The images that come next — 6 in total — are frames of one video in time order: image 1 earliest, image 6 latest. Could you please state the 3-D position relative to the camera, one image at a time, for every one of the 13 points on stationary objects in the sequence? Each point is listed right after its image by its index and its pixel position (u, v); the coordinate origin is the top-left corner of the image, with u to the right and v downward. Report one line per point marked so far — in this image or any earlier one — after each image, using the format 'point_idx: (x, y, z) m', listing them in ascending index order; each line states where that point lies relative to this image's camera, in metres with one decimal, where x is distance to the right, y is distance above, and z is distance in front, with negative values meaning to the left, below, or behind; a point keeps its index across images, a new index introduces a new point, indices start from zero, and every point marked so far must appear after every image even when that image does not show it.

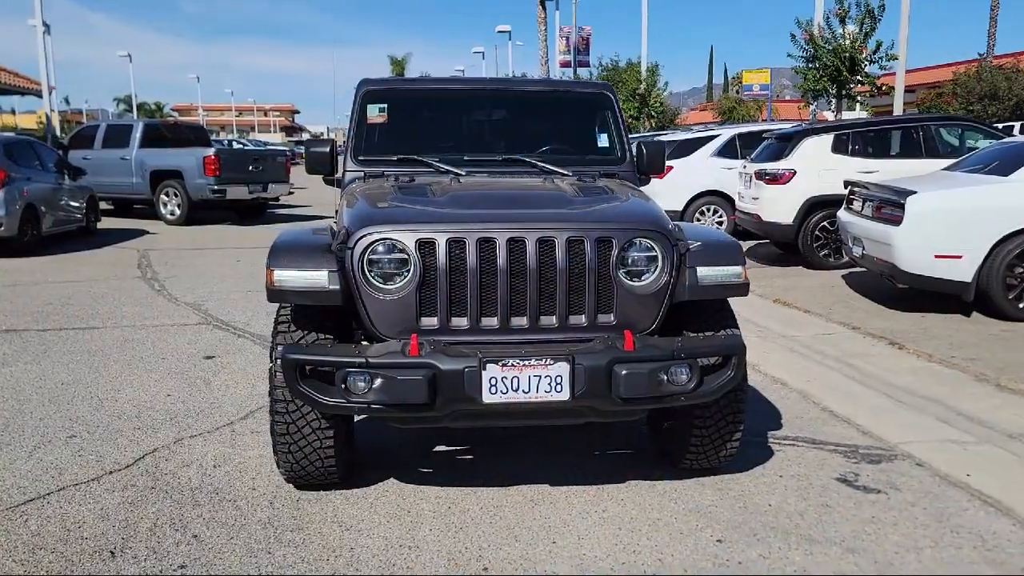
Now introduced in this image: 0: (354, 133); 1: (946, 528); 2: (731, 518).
0: (-1.0, +1.0, +5.2) m
1: (+1.9, -1.0, +3.6) m
2: (+1.0, -1.0, +3.7) m
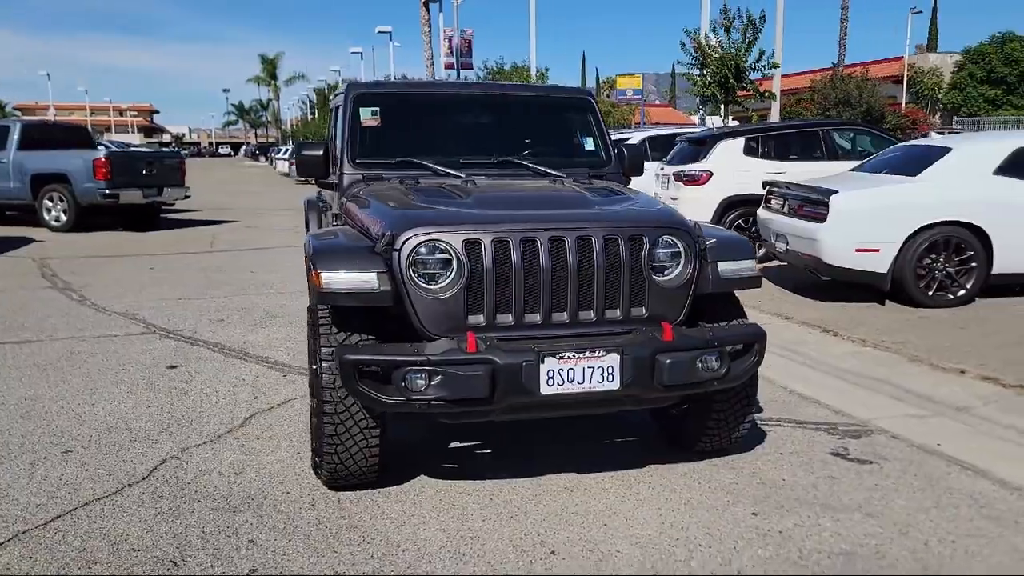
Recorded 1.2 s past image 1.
0: (-1.0, +1.0, +5.2) m
1: (+2.1, -1.0, +4.0) m
2: (+1.2, -1.0, +4.0) m
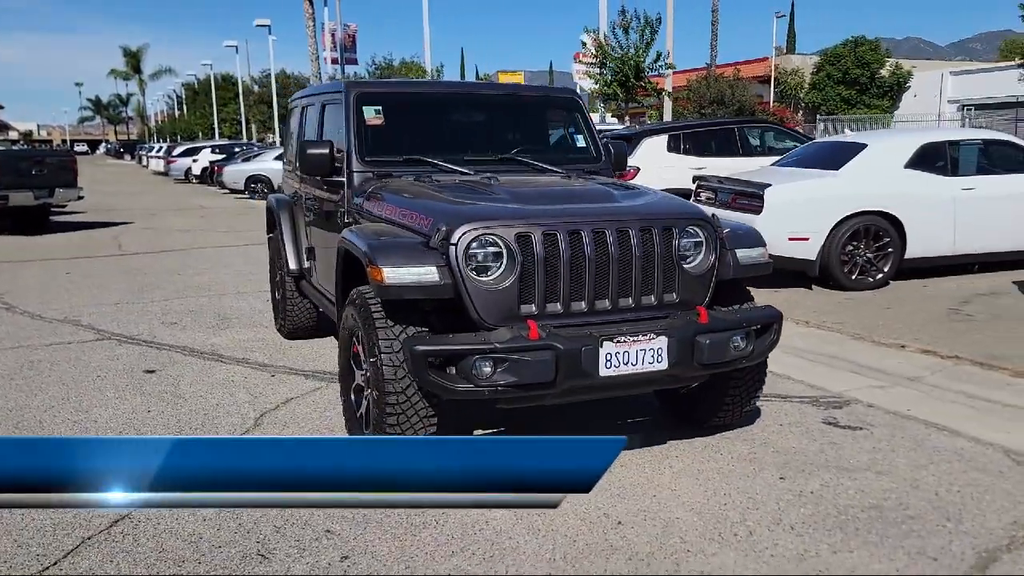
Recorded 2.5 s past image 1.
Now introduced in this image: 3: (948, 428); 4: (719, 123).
0: (-1.0, +1.0, +5.3) m
1: (+2.3, -0.9, +4.5) m
2: (+1.4, -0.9, +4.4) m
3: (+2.6, -0.8, +4.9) m
4: (+3.1, +2.5, +12.5) m
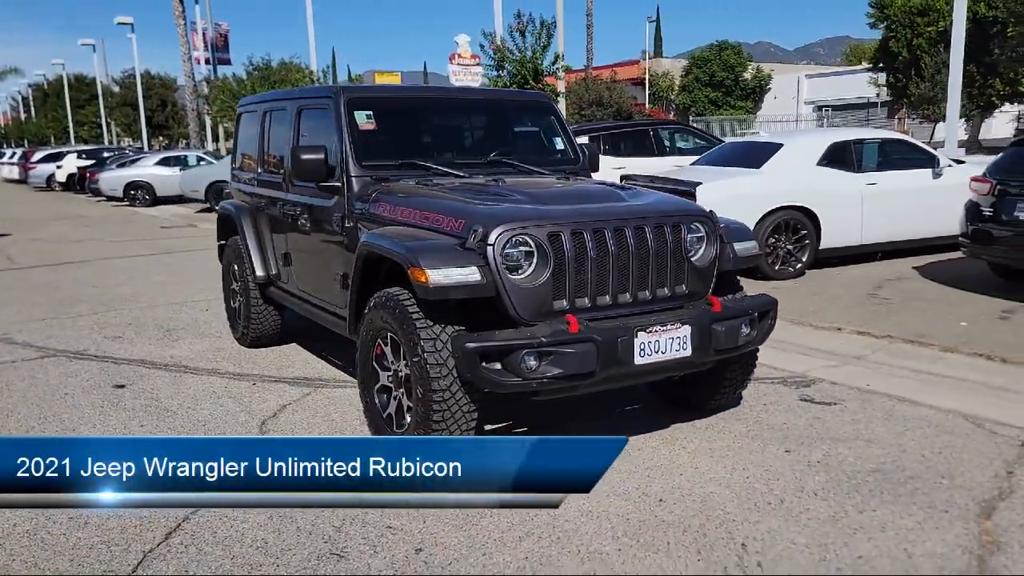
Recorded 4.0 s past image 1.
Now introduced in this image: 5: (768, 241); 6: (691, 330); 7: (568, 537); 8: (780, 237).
0: (-1.1, +1.0, +5.3) m
1: (+2.4, -0.8, +5.1) m
2: (+1.5, -0.8, +4.7) m
3: (+2.6, -0.7, +5.4) m
4: (+1.9, +2.6, +13.0) m
5: (+3.0, +0.6, +9.8) m
6: (+0.9, -0.2, +4.2) m
7: (+0.2, -1.1, +3.6) m
8: (+3.1, +0.6, +9.8) m
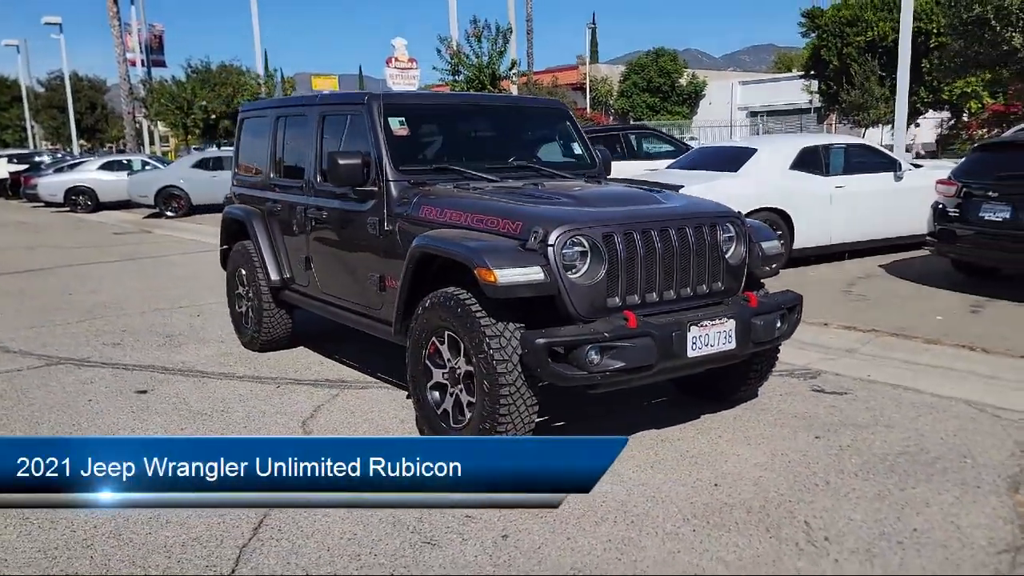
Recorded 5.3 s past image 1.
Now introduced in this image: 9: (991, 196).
0: (-0.9, +0.9, +5.4) m
1: (+2.6, -0.8, +5.4) m
2: (+1.8, -0.8, +5.0) m
3: (+2.8, -0.7, +5.8) m
4: (+1.5, +2.5, +13.4) m
5: (+2.9, +0.6, +10.2) m
6: (+1.2, -0.2, +4.5) m
7: (+0.6, -1.1, +3.8) m
8: (+3.0, +0.6, +10.2) m
9: (+5.0, +1.0, +8.6) m
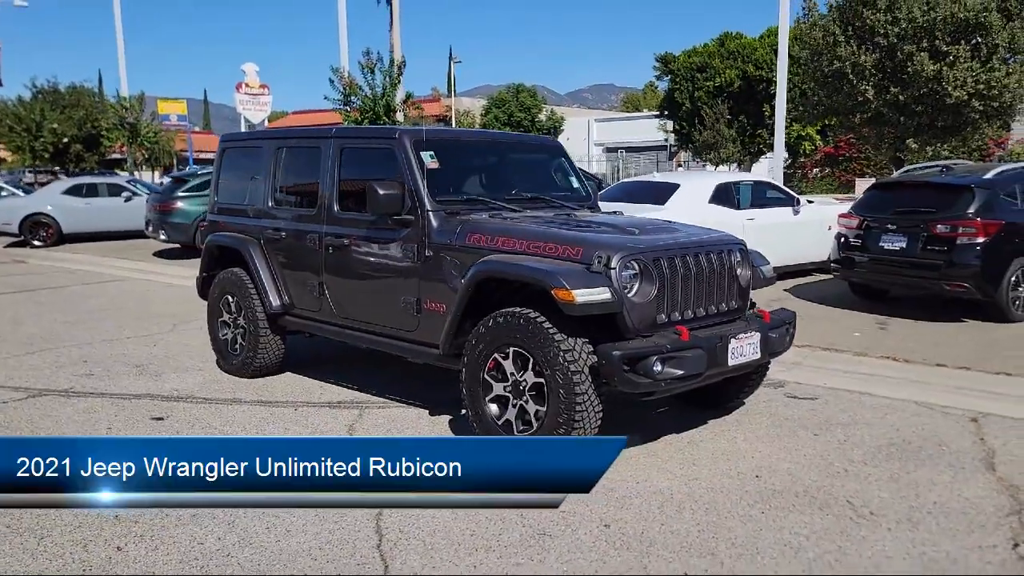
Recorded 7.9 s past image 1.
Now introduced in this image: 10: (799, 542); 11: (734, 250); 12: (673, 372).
0: (-0.7, +0.8, +5.8) m
1: (+2.7, -0.9, +6.3) m
2: (+2.0, -0.9, +5.8) m
3: (+2.8, -0.8, +6.7) m
4: (+0.2, +2.1, +14.0) m
5: (+2.2, +0.3, +11.1) m
6: (+1.5, -0.3, +5.1) m
7: (+1.0, -1.1, +4.3) m
8: (+2.3, +0.3, +11.1) m
9: (+4.5, +0.7, +9.9) m
10: (+1.3, -1.2, +3.9) m
11: (+1.4, +0.2, +5.5) m
12: (+0.9, -0.5, +4.6) m
